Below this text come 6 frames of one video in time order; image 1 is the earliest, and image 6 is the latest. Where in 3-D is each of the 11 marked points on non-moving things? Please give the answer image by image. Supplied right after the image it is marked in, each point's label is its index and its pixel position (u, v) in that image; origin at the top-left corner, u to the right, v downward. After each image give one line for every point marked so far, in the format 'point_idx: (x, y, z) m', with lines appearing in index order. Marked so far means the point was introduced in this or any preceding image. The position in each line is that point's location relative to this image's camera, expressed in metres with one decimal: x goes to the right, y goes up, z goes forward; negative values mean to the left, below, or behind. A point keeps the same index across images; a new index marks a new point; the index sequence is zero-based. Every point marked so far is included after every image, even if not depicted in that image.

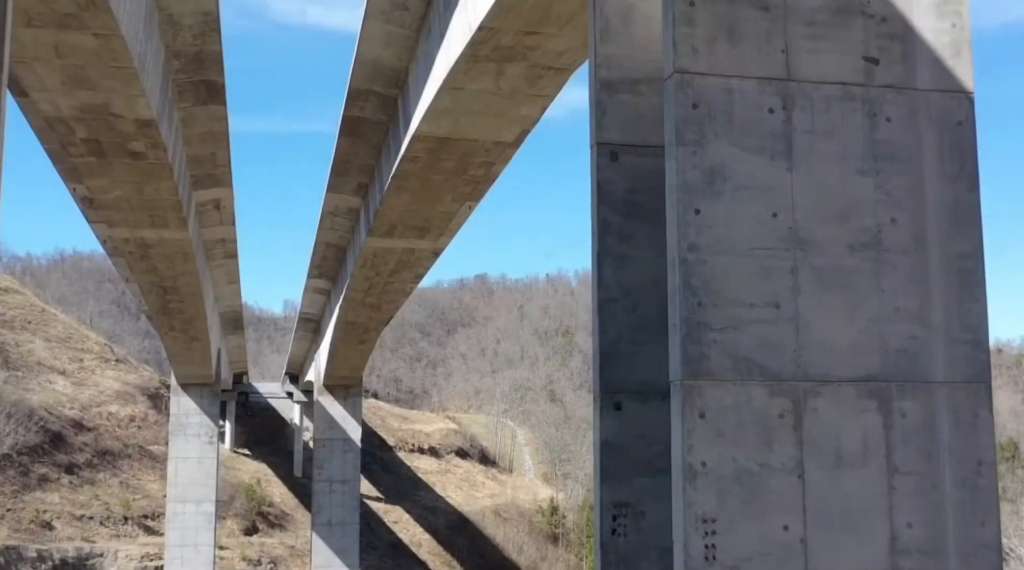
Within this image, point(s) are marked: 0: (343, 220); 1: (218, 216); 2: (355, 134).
0: (-2.9, +1.1, +18.5) m
1: (-5.0, +1.2, +18.2) m
2: (-2.1, +2.0, +14.3) m
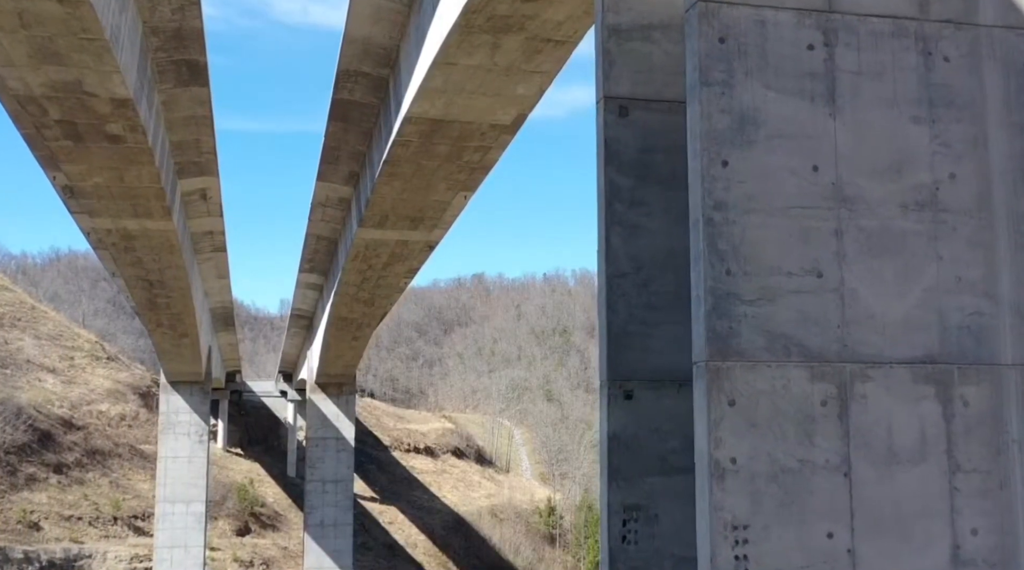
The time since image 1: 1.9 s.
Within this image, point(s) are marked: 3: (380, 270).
0: (-3.0, +1.2, +17.9) m
1: (-5.0, +1.3, +17.6) m
2: (-2.1, +2.1, +13.7) m
3: (-2.4, +0.3, +19.7) m
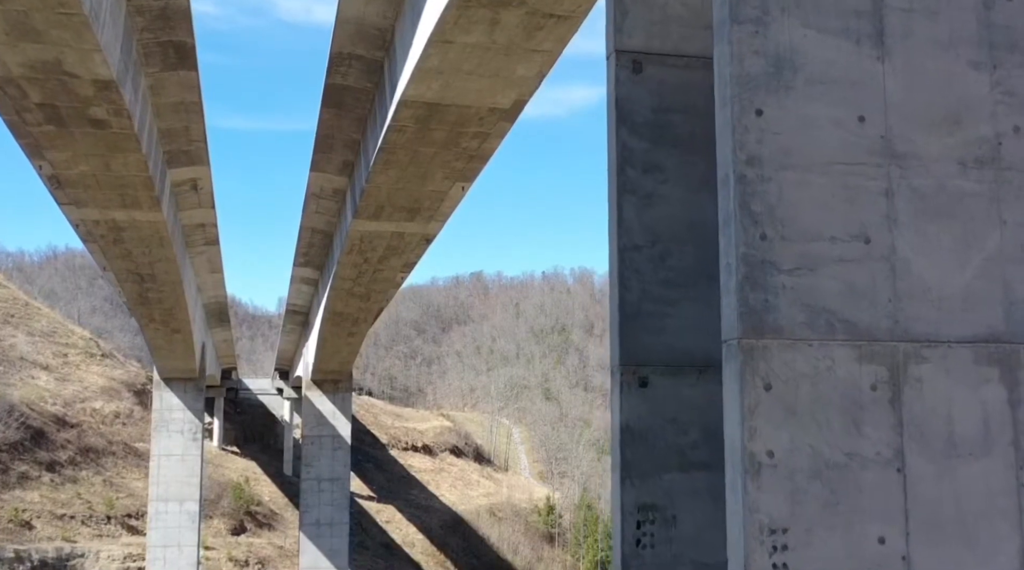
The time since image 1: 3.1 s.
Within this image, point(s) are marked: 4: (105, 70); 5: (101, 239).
0: (-3.0, +1.3, +17.5) m
1: (-5.0, +1.4, +17.1) m
2: (-2.1, +2.2, +13.3) m
3: (-2.4, +0.4, +19.2) m
4: (-3.8, +2.0, +10.0) m
5: (-6.5, +0.7, +17.0) m
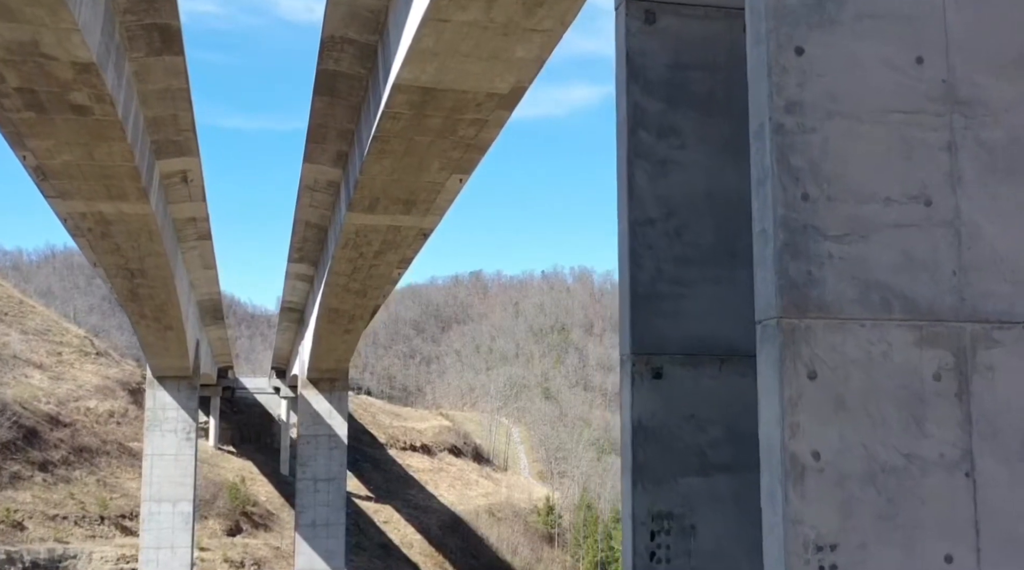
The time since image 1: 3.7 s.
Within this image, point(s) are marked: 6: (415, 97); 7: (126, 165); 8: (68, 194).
0: (-3.0, +1.4, +17.0) m
1: (-5.0, +1.5, +16.7) m
2: (-2.1, +2.3, +12.8) m
3: (-2.5, +0.5, +18.8) m
4: (-3.8, +2.1, +9.6) m
5: (-6.5, +0.8, +16.5) m
6: (-1.0, +1.9, +10.9) m
7: (-4.8, +1.5, +13.3) m
8: (-6.0, +1.2, +14.6) m
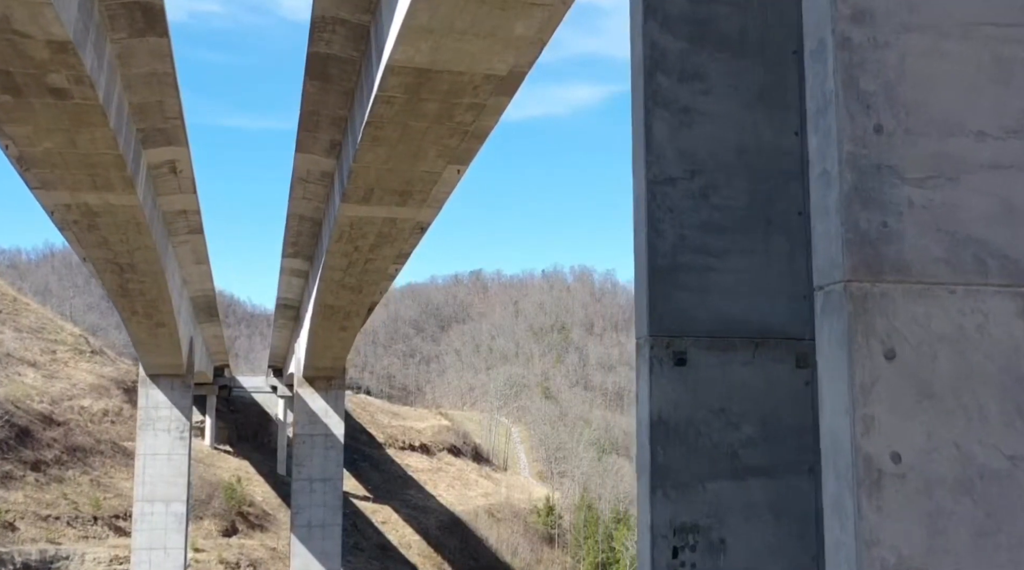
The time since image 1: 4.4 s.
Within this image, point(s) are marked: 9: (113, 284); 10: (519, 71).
0: (-3.0, +1.5, +16.5) m
1: (-5.1, +1.5, +16.1) m
2: (-2.1, +2.4, +12.3) m
3: (-2.5, +0.5, +18.3) m
4: (-3.8, +2.2, +9.1) m
5: (-6.5, +0.9, +16.0) m
6: (-1.0, +2.0, +10.4) m
7: (-4.8, +1.6, +12.8) m
8: (-6.0, +1.3, +14.1) m
9: (-7.3, 0.0, +19.8) m
10: (+0.1, +2.1, +10.4) m
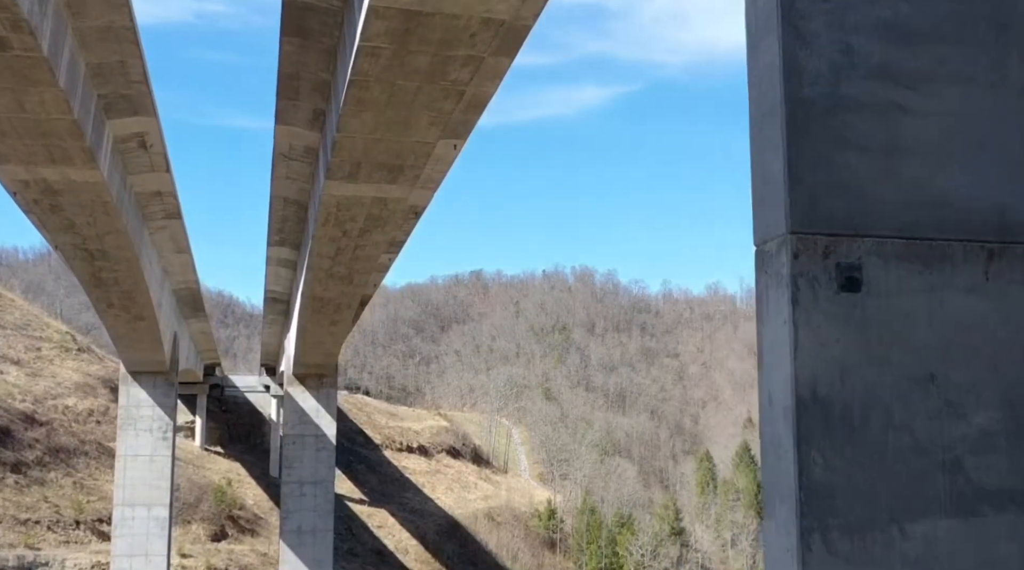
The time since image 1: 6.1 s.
0: (-3.0, +1.7, +15.2) m
1: (-5.0, +1.7, +14.8) m
2: (-2.1, +2.6, +10.9) m
3: (-2.5, +0.7, +16.9) m
4: (-3.8, +2.4, +7.7) m
5: (-6.5, +1.1, +14.6) m
6: (-1.0, +2.2, +9.0) m
7: (-4.8, +1.8, +11.5) m
8: (-6.0, +1.5, +12.7) m
9: (-7.3, +0.2, +18.4) m
10: (+0.1, +2.3, +9.1) m
